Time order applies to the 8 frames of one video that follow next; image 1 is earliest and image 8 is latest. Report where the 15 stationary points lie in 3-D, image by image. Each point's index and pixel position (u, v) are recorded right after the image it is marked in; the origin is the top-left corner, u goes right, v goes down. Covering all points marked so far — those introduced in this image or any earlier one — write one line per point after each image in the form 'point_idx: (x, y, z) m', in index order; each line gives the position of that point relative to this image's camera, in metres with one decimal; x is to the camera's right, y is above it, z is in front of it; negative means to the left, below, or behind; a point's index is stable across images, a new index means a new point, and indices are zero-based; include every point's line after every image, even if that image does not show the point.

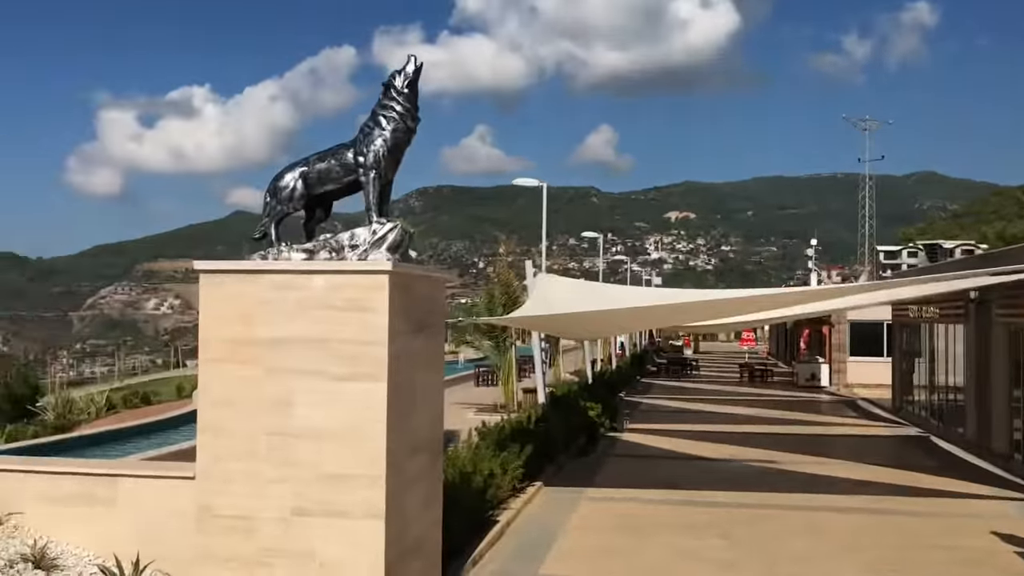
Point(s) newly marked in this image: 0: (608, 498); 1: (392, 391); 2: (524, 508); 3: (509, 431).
0: (+1.2, -2.6, +12.0) m
1: (-0.8, -0.7, +6.3) m
2: (+0.1, -2.5, +11.2) m
3: (0.0, -1.9, +13.1) m
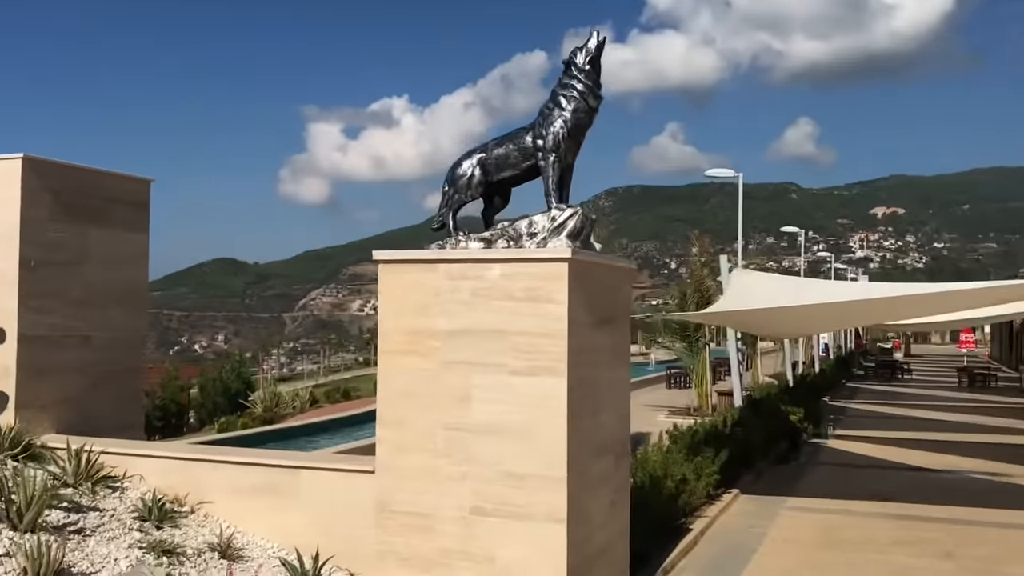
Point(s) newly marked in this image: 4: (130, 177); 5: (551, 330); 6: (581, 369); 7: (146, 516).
0: (+3.4, -2.5, +11.1) m
1: (+0.4, -0.6, +5.9) m
2: (+2.2, -2.5, +10.5) m
3: (+2.5, -1.9, +12.5) m
4: (-3.3, +1.0, +8.4) m
5: (+0.2, -0.3, +5.9) m
6: (+0.4, -0.5, +6.1) m
7: (-2.4, -1.5, +6.2) m
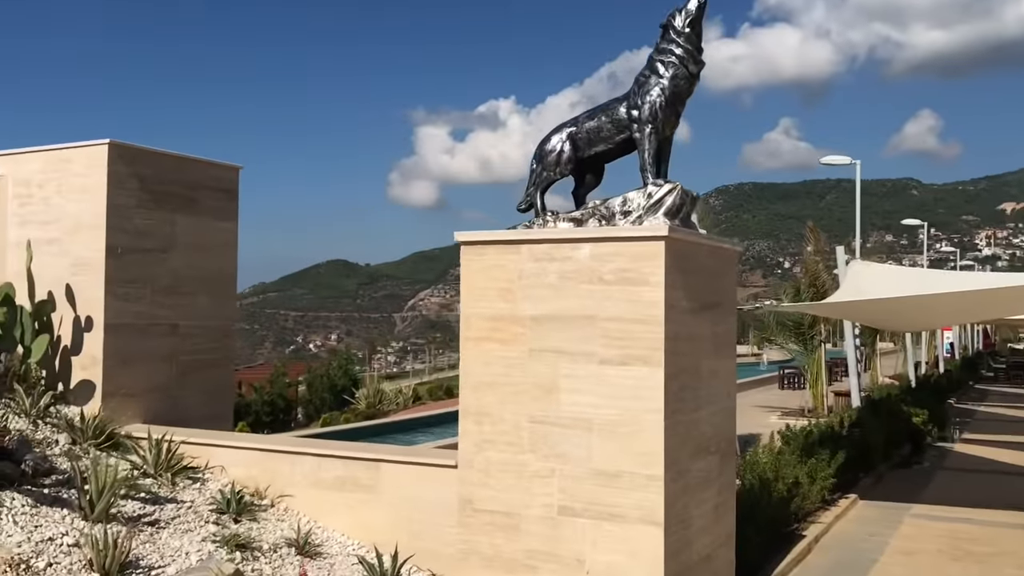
0: (+4.5, -2.4, +10.2) m
1: (+0.9, -0.5, +5.4) m
2: (+3.2, -2.4, +9.7) m
3: (+3.7, -1.8, +11.7) m
4: (-2.5, +1.1, +8.3) m
5: (+0.7, -0.1, +5.4) m
6: (+0.9, -0.4, +5.5) m
7: (-1.8, -1.4, +6.0) m
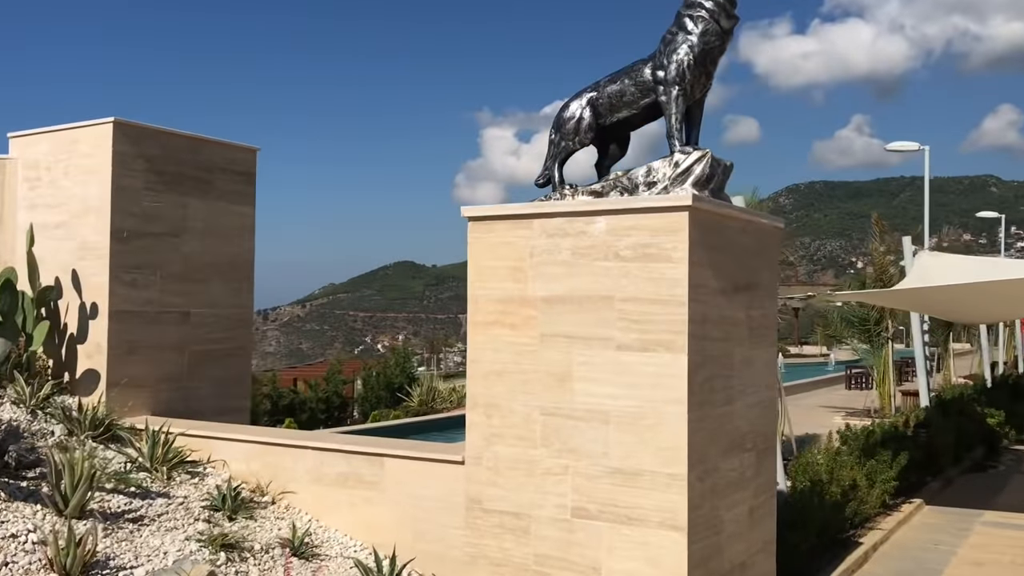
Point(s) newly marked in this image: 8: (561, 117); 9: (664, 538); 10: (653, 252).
0: (+4.8, -2.3, +9.4) m
1: (+0.9, -0.4, +4.8) m
2: (+3.6, -2.2, +9.0) m
3: (+4.1, -1.7, +10.9) m
4: (-2.3, +1.2, +8.0) m
5: (+0.8, 0.0, +4.8) m
6: (+1.0, -0.3, +5.0) m
7: (-1.7, -1.3, +5.6) m
8: (+0.3, +1.0, +5.8) m
9: (+0.7, -1.2, +4.7) m
10: (+0.7, +0.2, +4.9) m
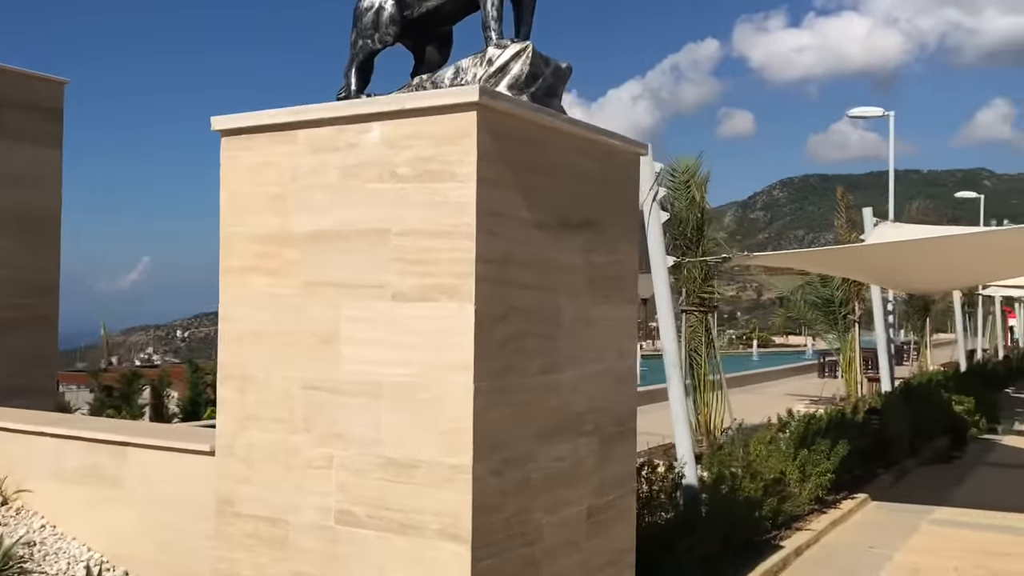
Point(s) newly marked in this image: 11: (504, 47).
0: (+3.8, -2.0, +8.2) m
1: (-0.1, -0.1, +3.6) m
2: (+2.6, -1.9, +7.8) m
3: (+3.1, -1.3, +9.7) m
4: (-3.3, +1.5, +6.7) m
5: (-0.2, +0.2, +3.6) m
6: (0.0, 0.0, +3.7) m
7: (-2.7, -1.0, +4.4) m
8: (-0.7, +1.3, +4.6) m
9: (-0.2, -1.0, +3.5) m
10: (-0.3, +0.4, +3.6) m
11: (0.0, +1.0, +4.0) m
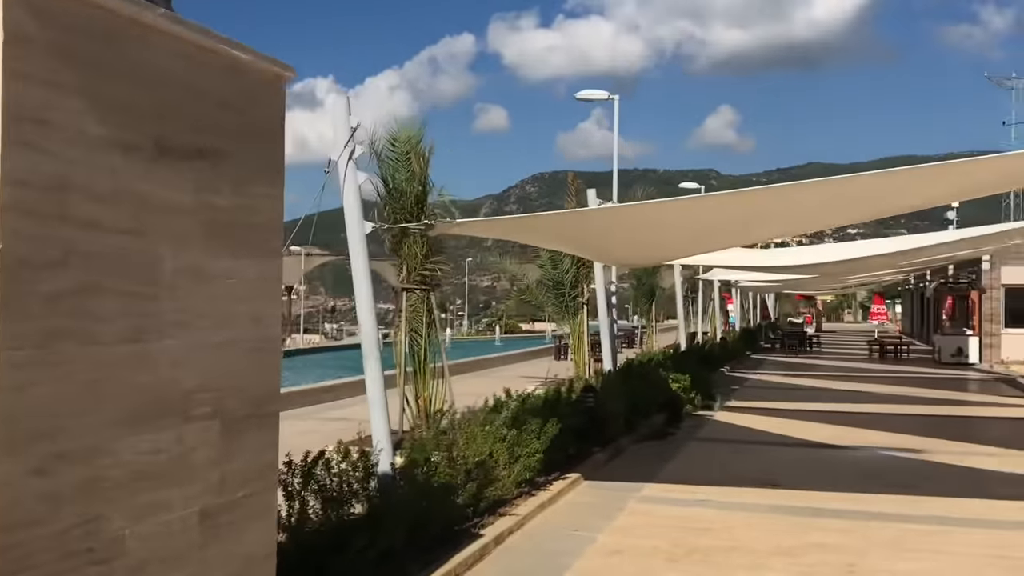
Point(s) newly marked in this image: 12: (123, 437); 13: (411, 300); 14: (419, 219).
0: (+1.3, -1.8, +8.1) m
1: (-1.3, +0.1, +2.6) m
2: (+0.2, -1.7, +7.4) m
3: (+0.3, -1.1, +9.3) m
4: (-5.2, +1.7, +4.9) m
5: (-1.4, +0.4, +2.6) m
6: (-1.3, +0.2, +2.8) m
7: (-4.1, -0.8, +2.8) m
8: (-2.2, +1.5, +3.4) m
9: (-1.5, -0.8, +2.5) m
10: (-1.5, +0.6, +2.6) m
11: (-1.4, +1.2, +3.1) m
12: (-1.2, -0.4, +3.0) m
13: (-1.1, -0.1, +10.9) m
14: (-1.1, +0.8, +10.9) m
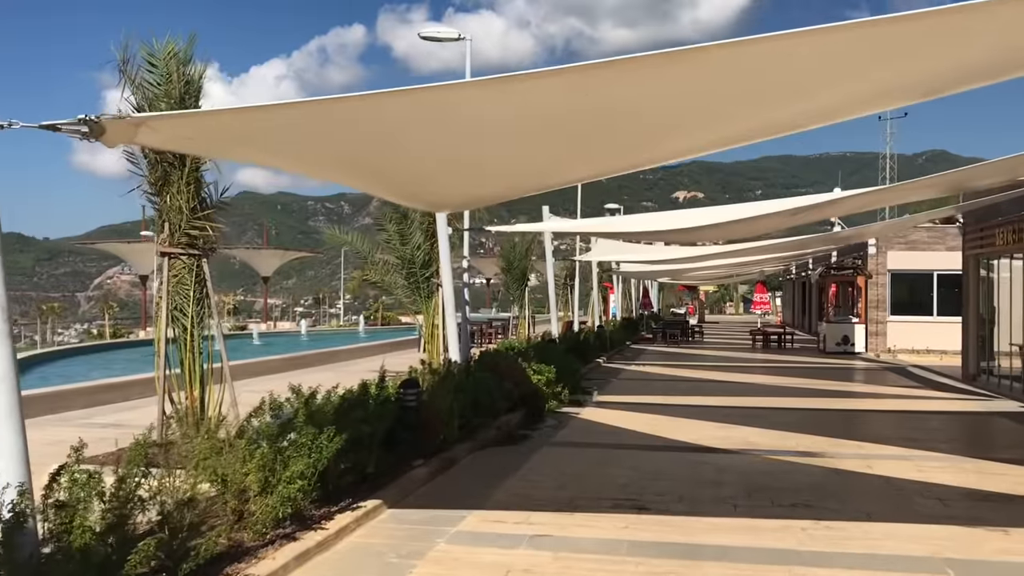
0: (-0.1, -1.5, +5.7) m
1: (-2.1, +0.3, +0.1) m
2: (-1.1, -1.4, +4.9) m
3: (-1.3, -0.8, +6.9) m
4: (-6.2, +1.9, +1.8) m
5: (-2.2, +0.7, 0.0) m
6: (-2.1, +0.4, +0.2) m
7: (-4.9, -0.5, -0.1) m
8: (-3.0, +1.8, +0.7) m
9: (-2.2, -0.5, -0.1) m
10: (-2.3, +0.9, 0.0) m
11: (-2.2, +1.4, +0.5) m
12: (-2.0, -0.2, +0.4) m
13: (-2.9, +0.2, +8.3) m
14: (-2.8, +1.1, +8.2) m
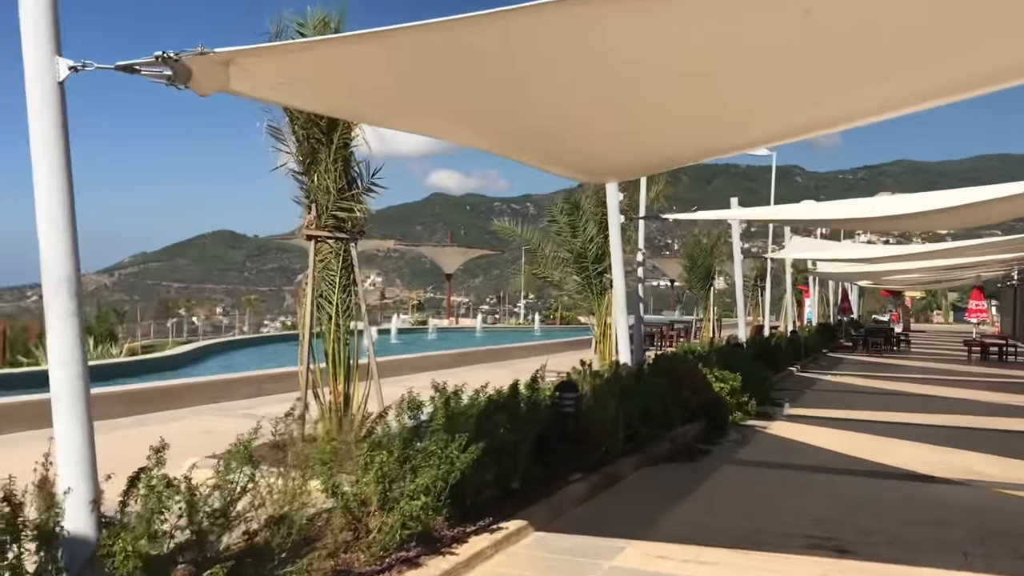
0: (+0.7, -1.4, +4.7) m
1: (-2.3, +0.4, -0.5) m
2: (-0.5, -1.4, +4.1) m
3: (-0.2, -0.7, +6.1) m
4: (-6.0, +2.1, +2.0) m
5: (-2.4, +0.8, -0.6) m
6: (-2.2, +0.5, -0.4) m
7: (-5.0, -0.4, -0.2) m
8: (-3.0, +1.9, +0.3) m
9: (-2.5, -0.4, -0.6) m
10: (-2.5, +1.0, -0.5) m
11: (-2.3, +1.6, -0.1) m
12: (-2.2, -0.1, -0.2) m
13: (-1.5, +0.3, +7.7) m
14: (-1.4, +1.2, +7.7) m
